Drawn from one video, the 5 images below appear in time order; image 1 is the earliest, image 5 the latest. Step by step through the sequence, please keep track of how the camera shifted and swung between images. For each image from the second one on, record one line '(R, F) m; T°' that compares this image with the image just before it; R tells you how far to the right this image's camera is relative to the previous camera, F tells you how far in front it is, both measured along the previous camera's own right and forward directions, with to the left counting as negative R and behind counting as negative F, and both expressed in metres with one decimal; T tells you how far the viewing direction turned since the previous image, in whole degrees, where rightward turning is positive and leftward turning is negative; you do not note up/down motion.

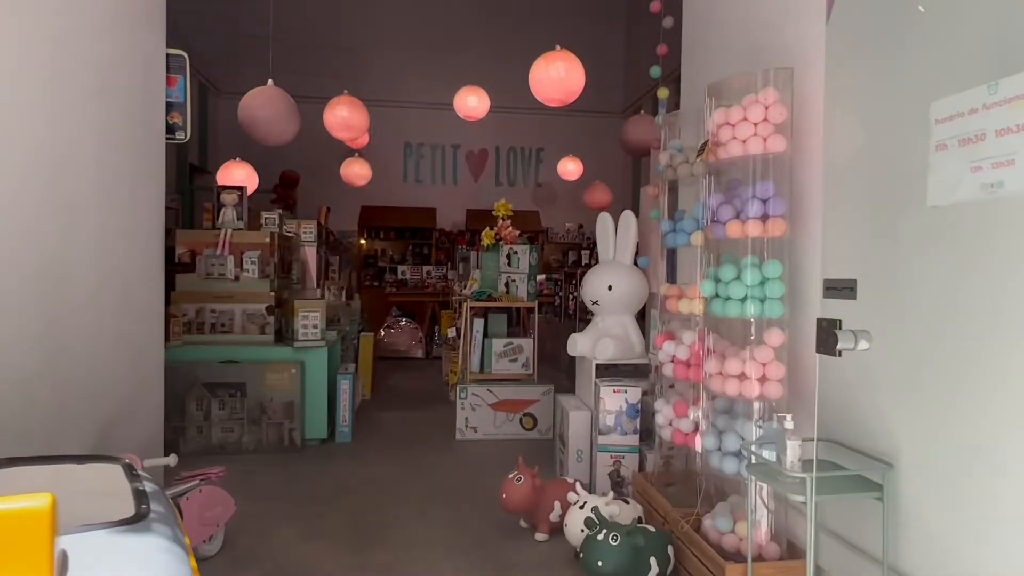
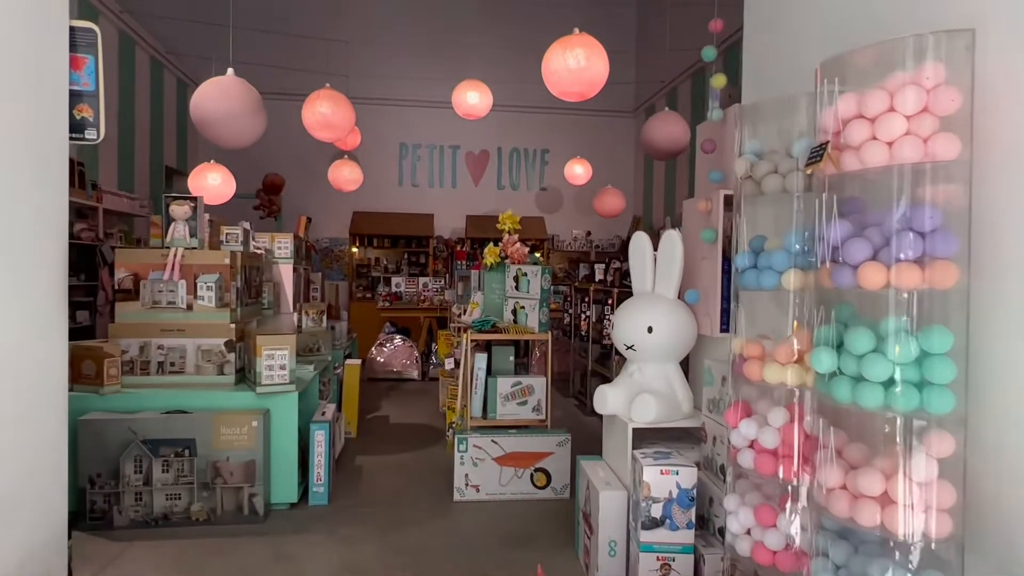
(-0.1, +0.7) m; 0°
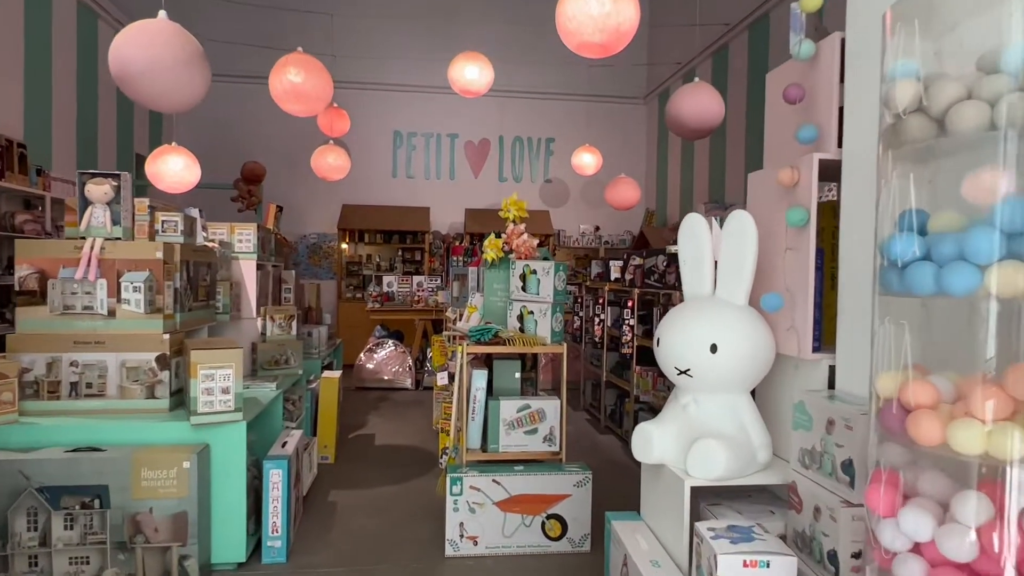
(0.0, +0.8) m; 0°
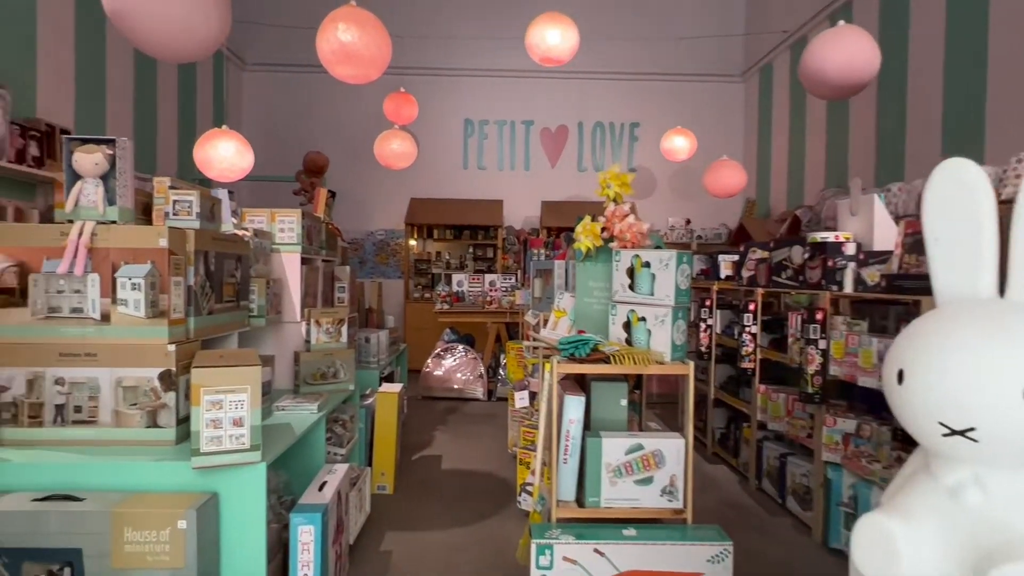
(-0.1, +0.8) m; -6°
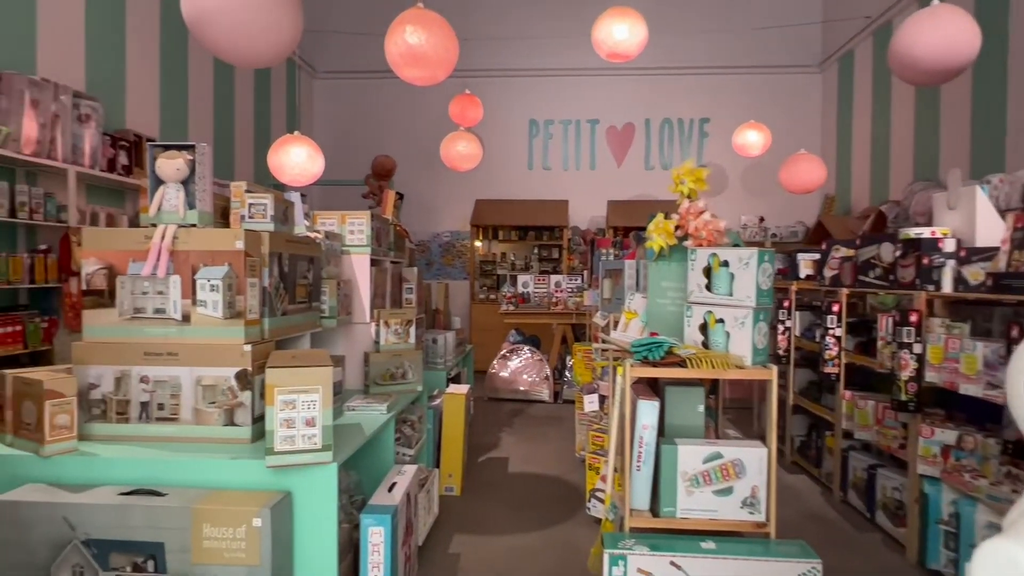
(0.0, +0.1) m; -6°
